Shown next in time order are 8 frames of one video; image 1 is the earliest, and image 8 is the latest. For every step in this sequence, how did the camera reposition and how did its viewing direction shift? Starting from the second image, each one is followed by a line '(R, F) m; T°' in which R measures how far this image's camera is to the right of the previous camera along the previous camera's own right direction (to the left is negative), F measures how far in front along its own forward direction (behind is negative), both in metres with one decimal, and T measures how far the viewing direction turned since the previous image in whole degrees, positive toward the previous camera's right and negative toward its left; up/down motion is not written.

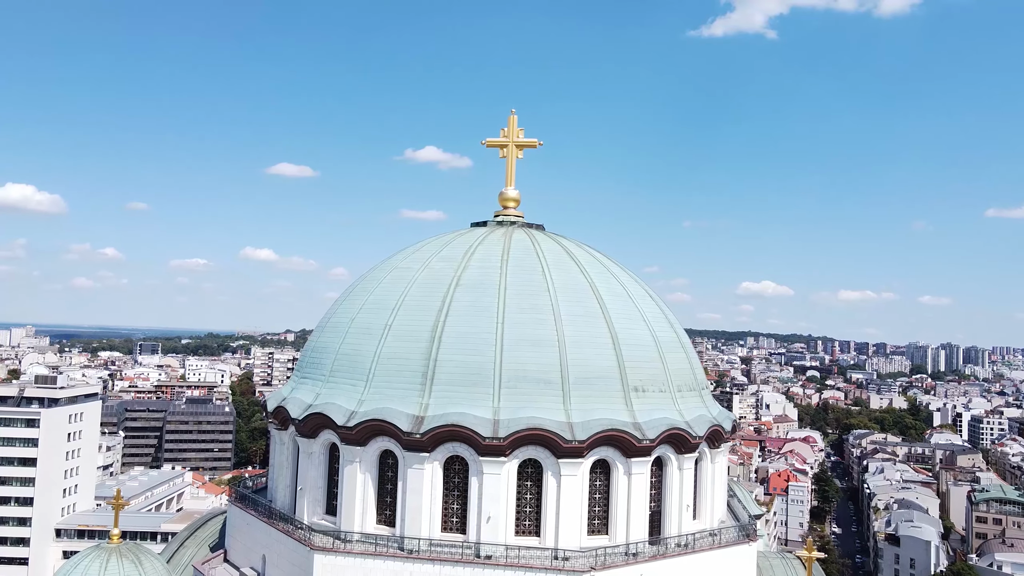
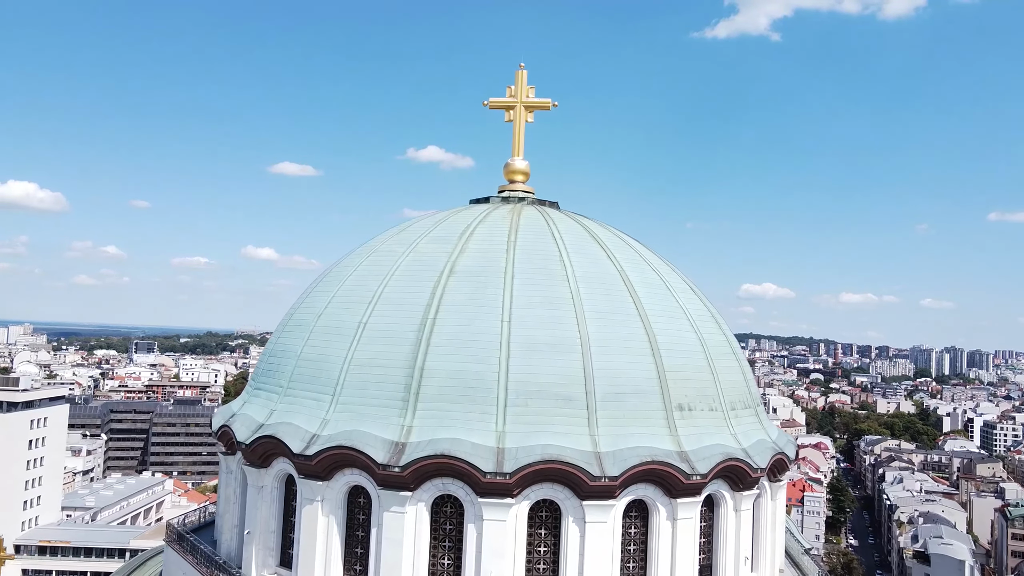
(-0.2, +4.0) m; 0°
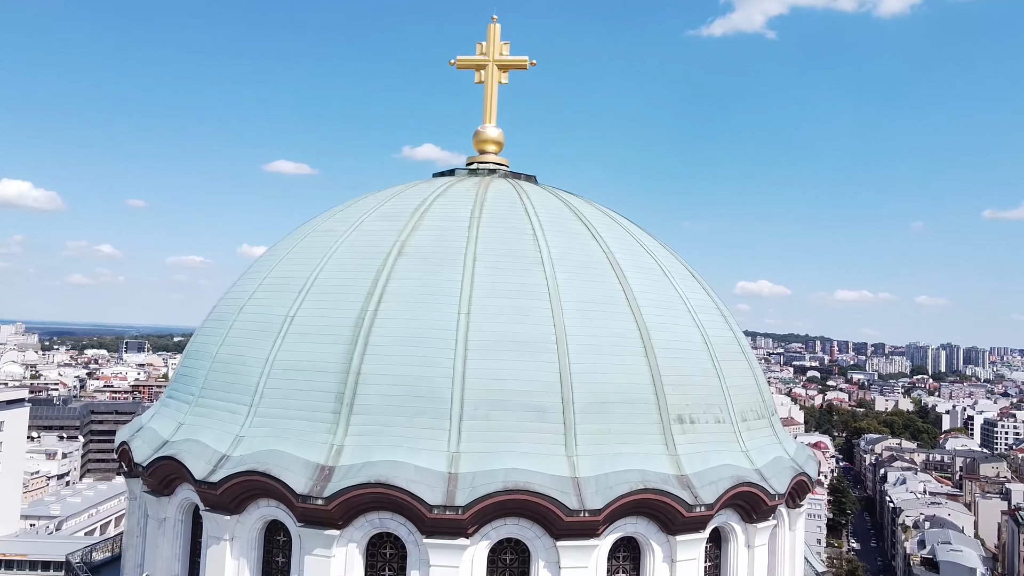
(+0.5, +2.7) m; 0°
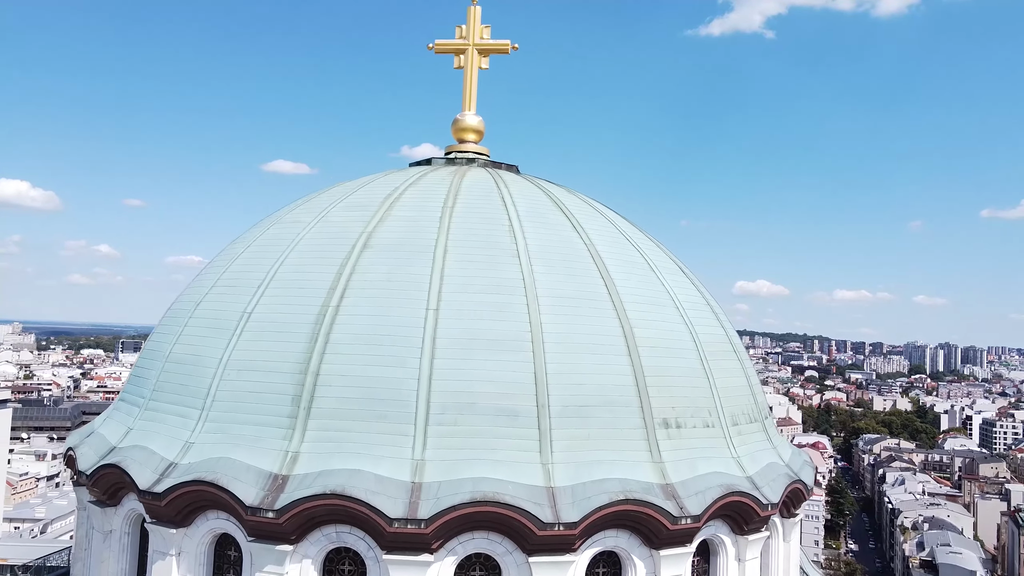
(+0.4, +0.8) m; 0°
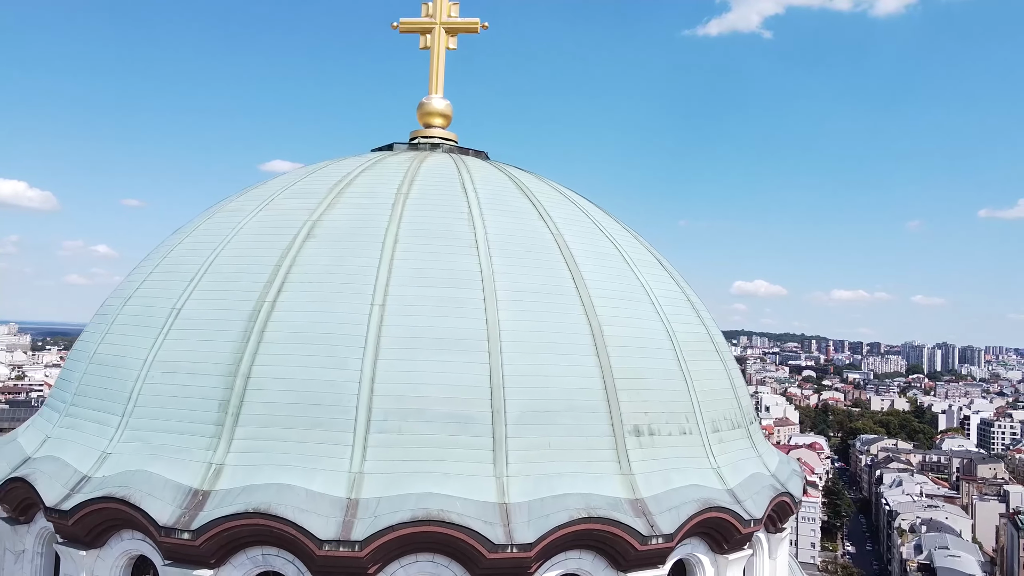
(+0.5, +1.0) m; 0°
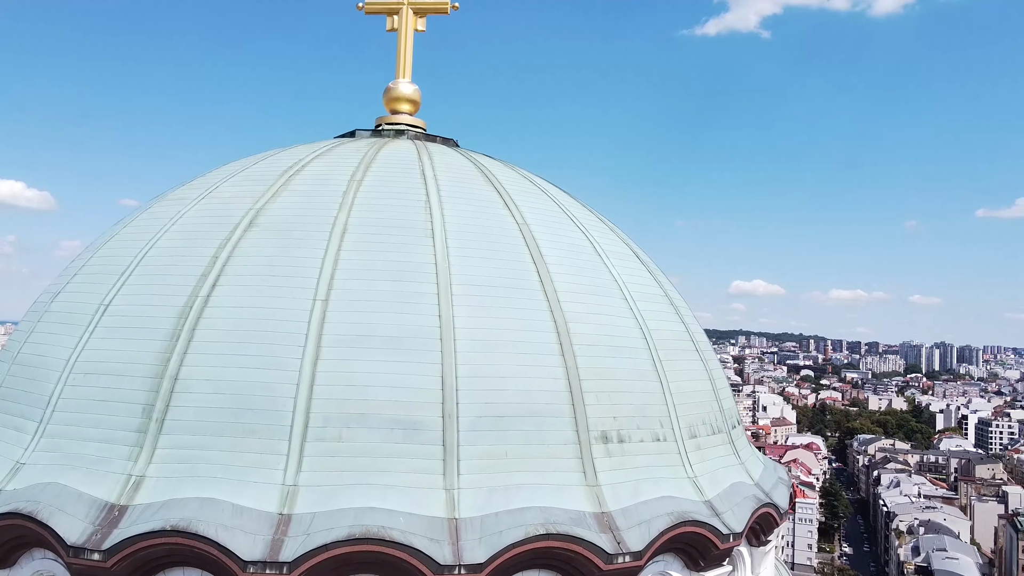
(+0.5, +0.8) m; 0°
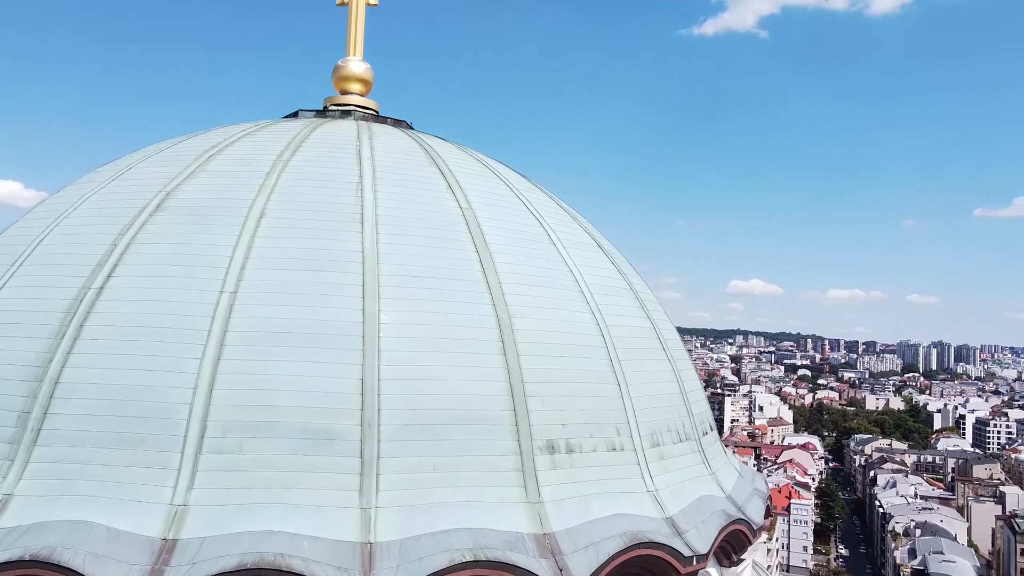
(+0.6, +1.0) m; 0°
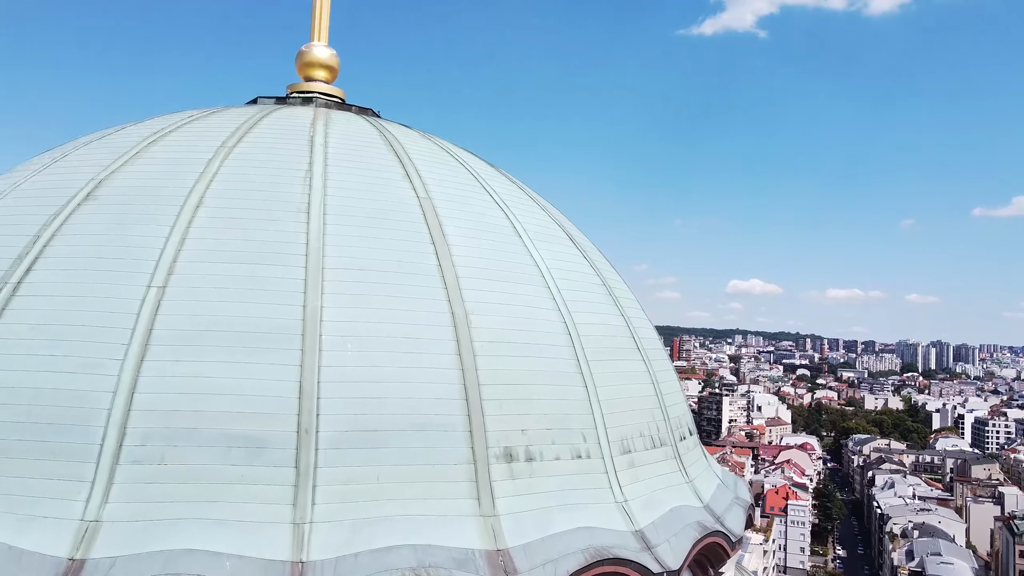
(+0.4, +0.6) m; 0°
